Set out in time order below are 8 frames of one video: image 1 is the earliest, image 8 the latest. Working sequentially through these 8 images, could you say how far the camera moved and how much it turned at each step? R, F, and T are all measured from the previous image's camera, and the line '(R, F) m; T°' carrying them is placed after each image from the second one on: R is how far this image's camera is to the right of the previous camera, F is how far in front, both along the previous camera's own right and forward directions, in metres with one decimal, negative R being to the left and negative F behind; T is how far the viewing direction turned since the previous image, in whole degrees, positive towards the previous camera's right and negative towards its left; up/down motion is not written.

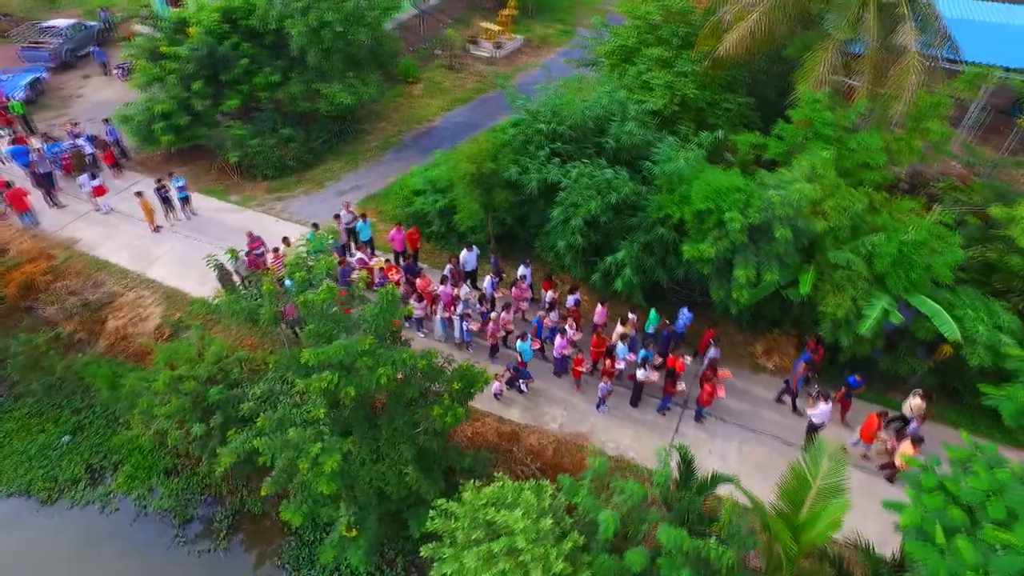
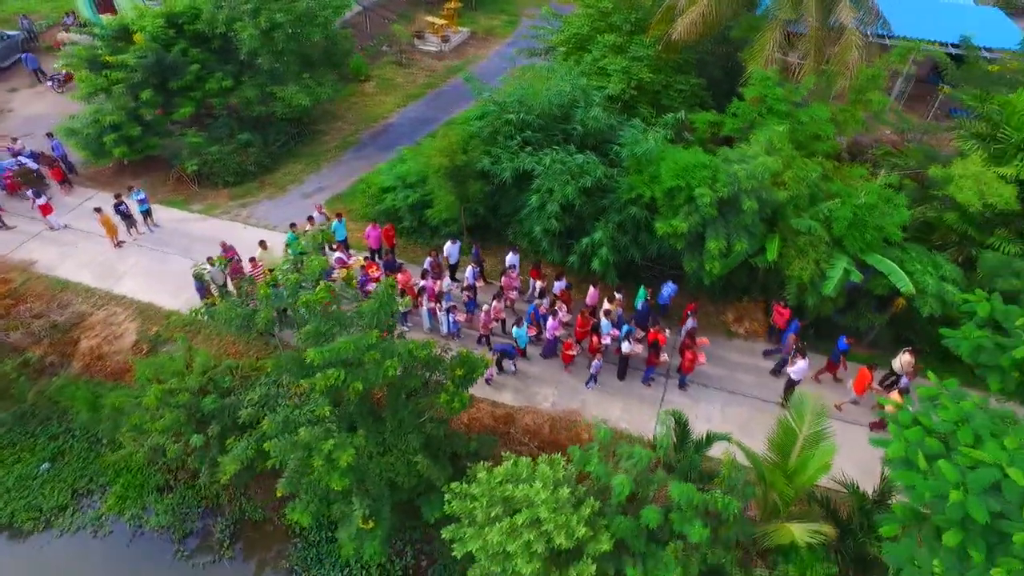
(-0.6, -0.3) m; +5°
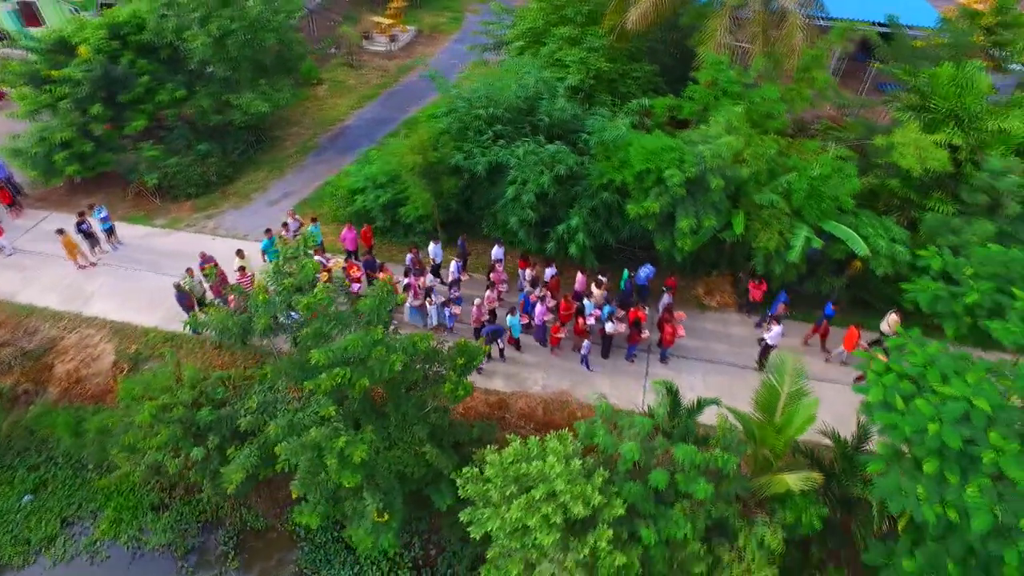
(-0.6, -0.3) m; +4°
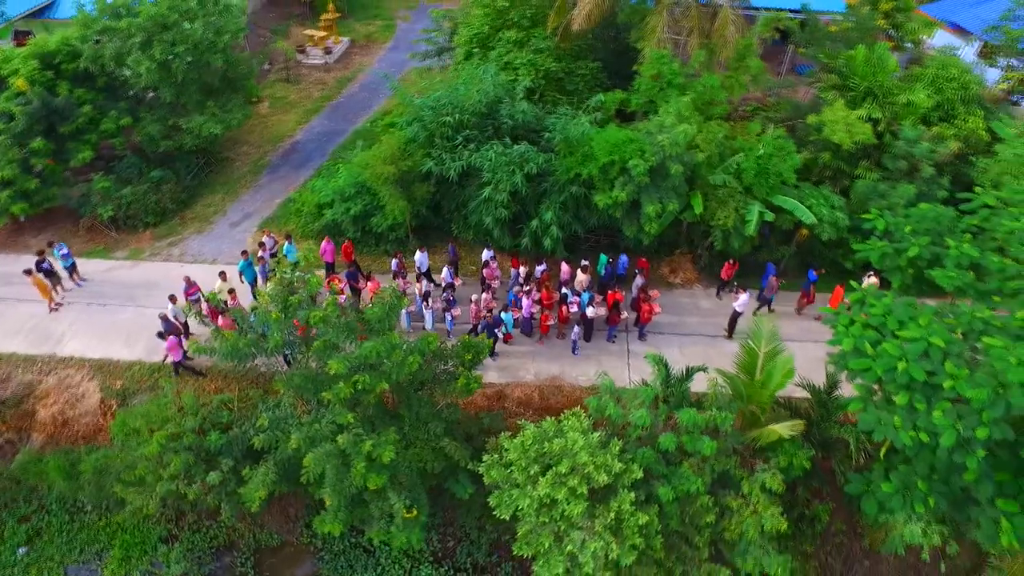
(-0.9, -0.5) m; +6°
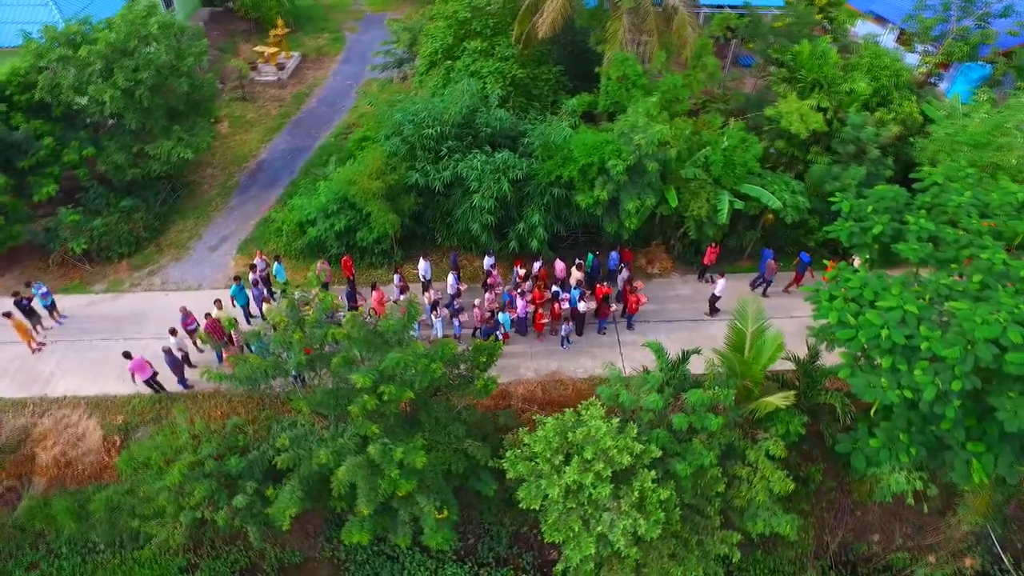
(-0.9, -0.4) m; +5°
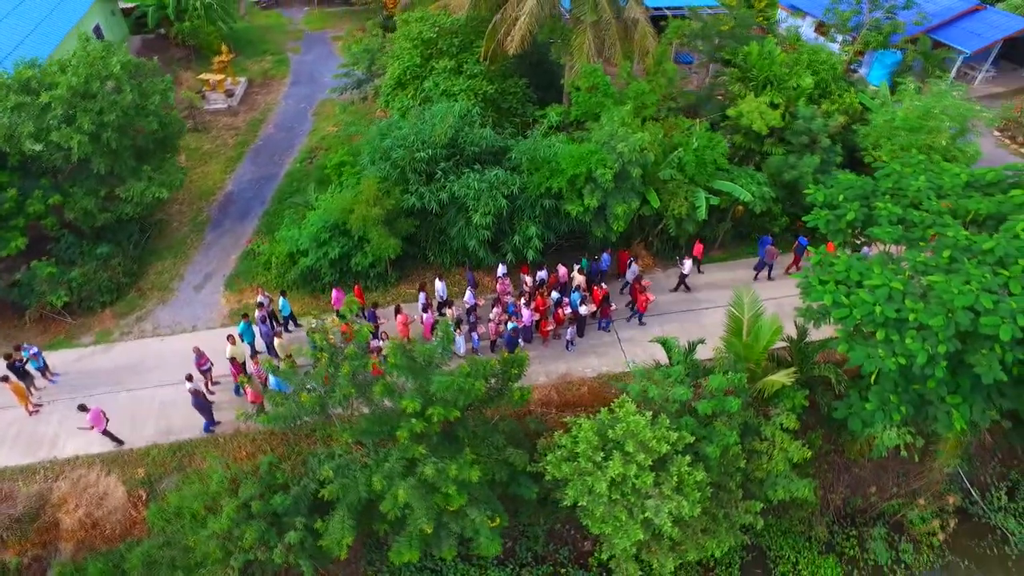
(-1.4, -0.5) m; +6°
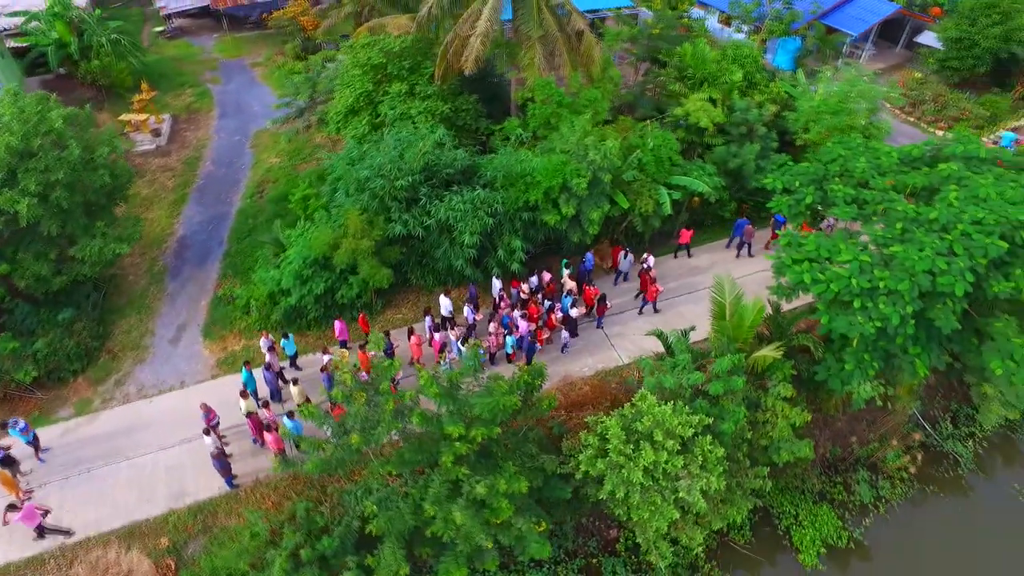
(-1.6, -0.4) m; +7°
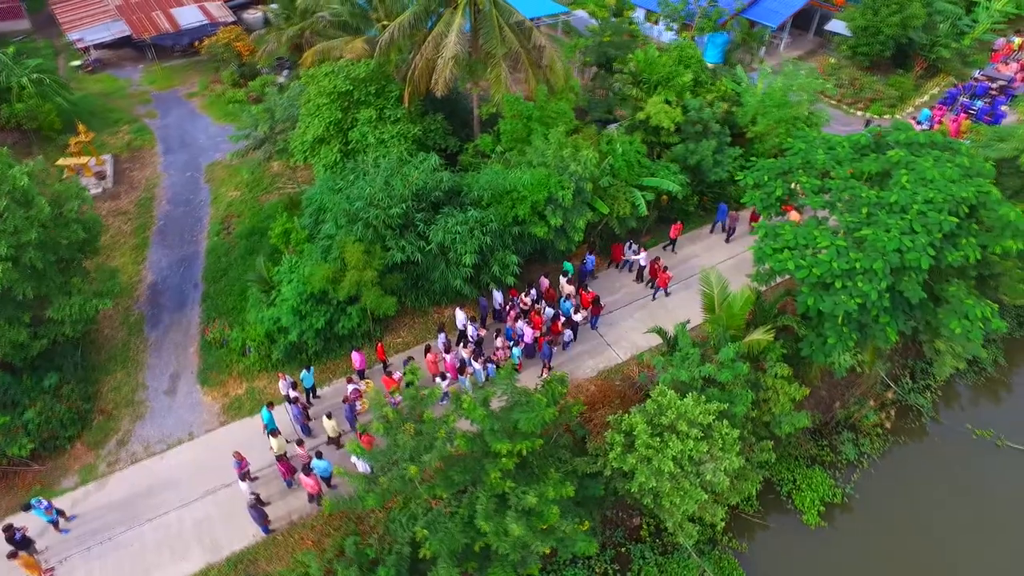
(-1.5, -0.4) m; +6°
